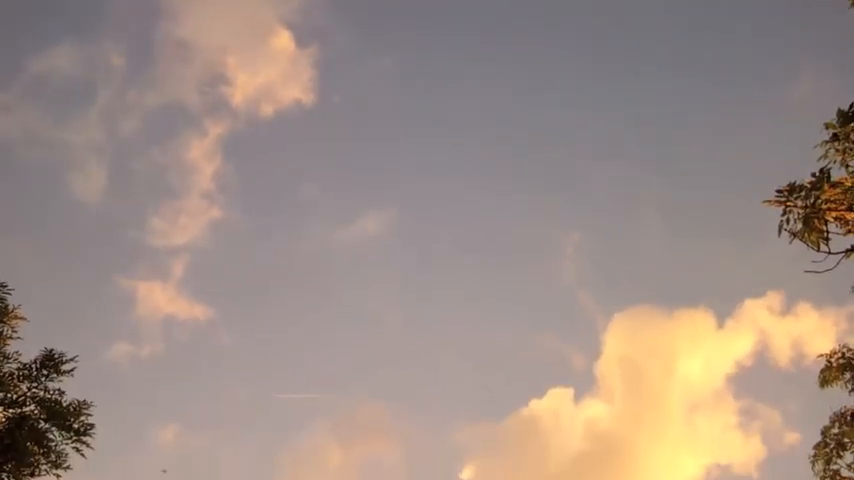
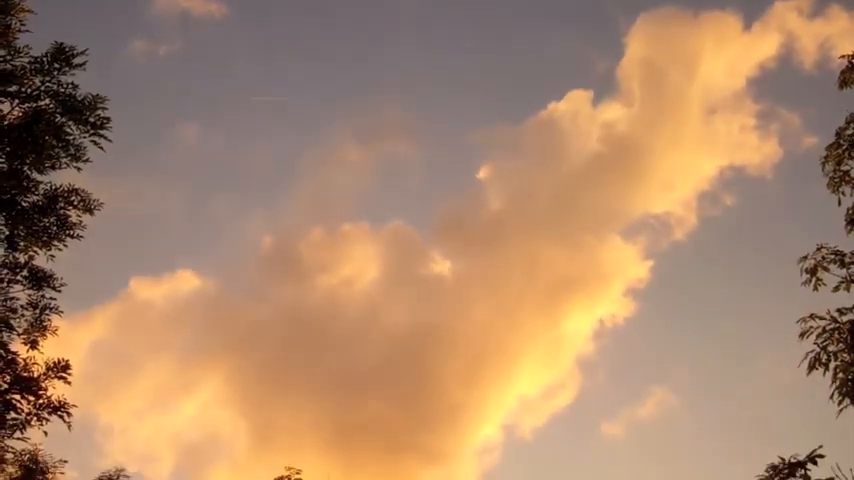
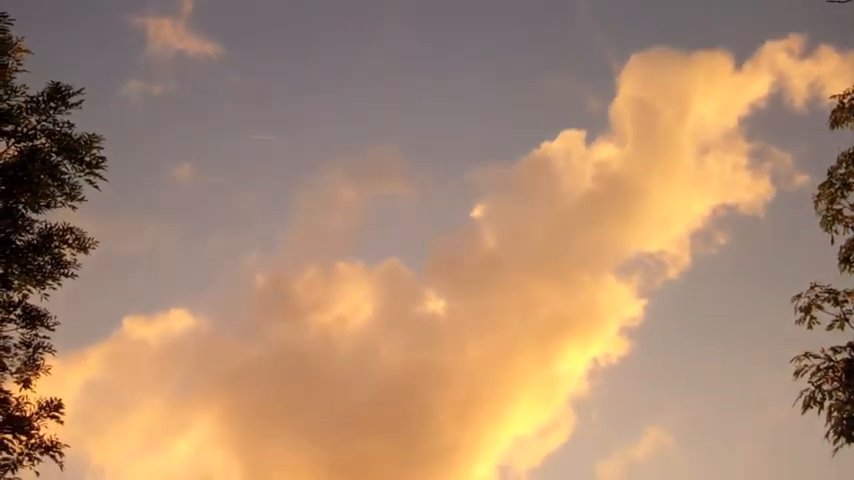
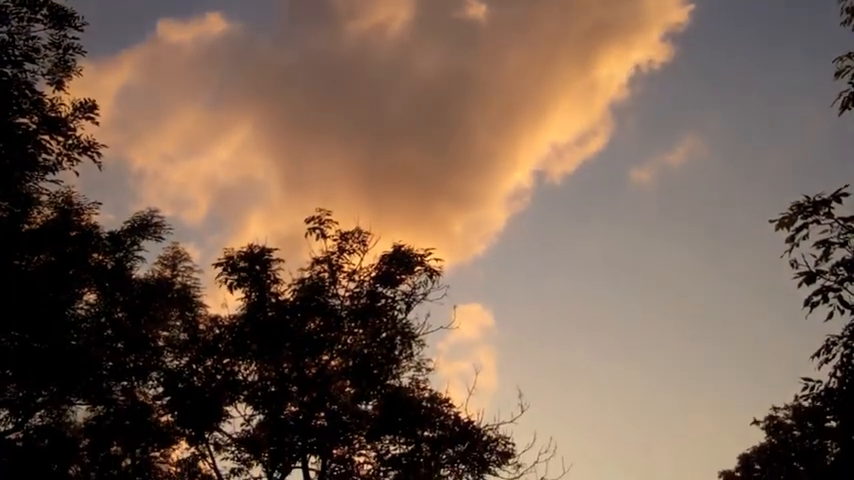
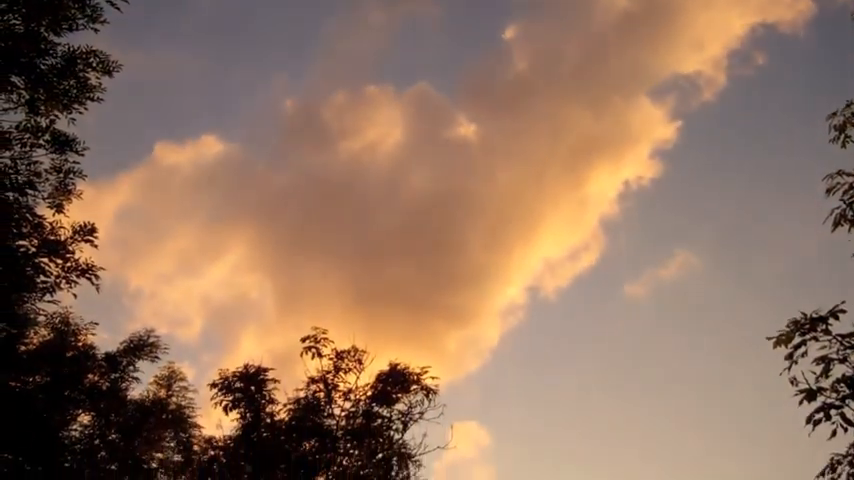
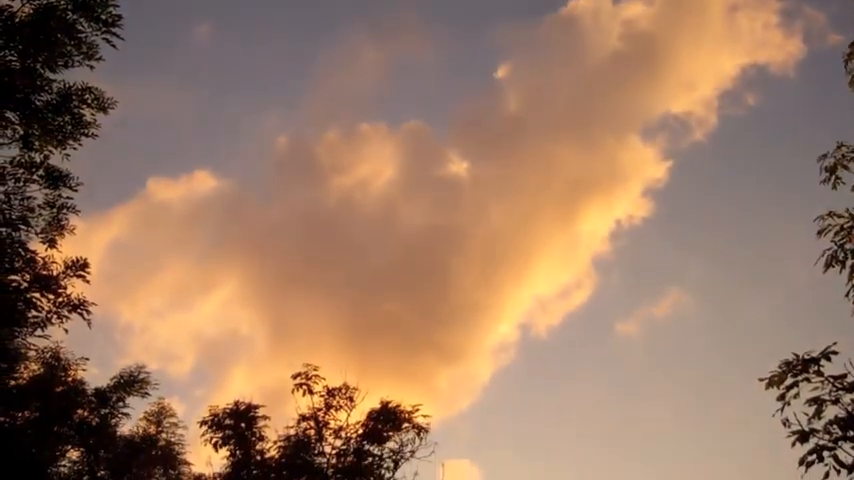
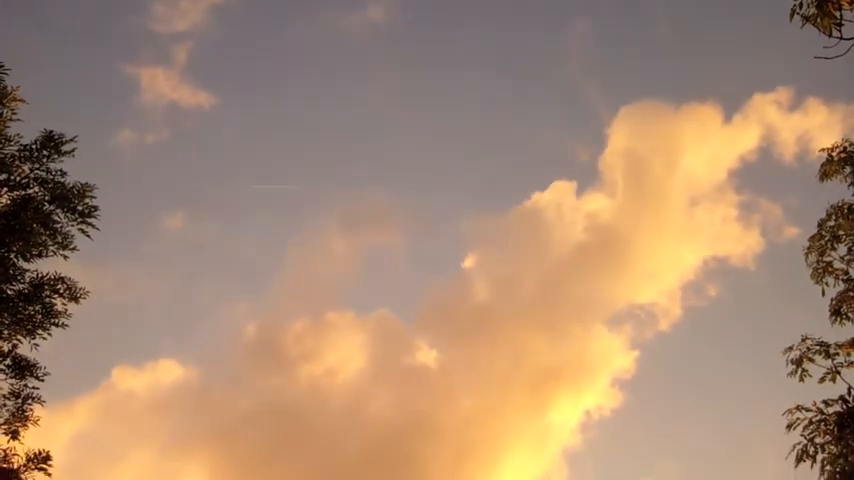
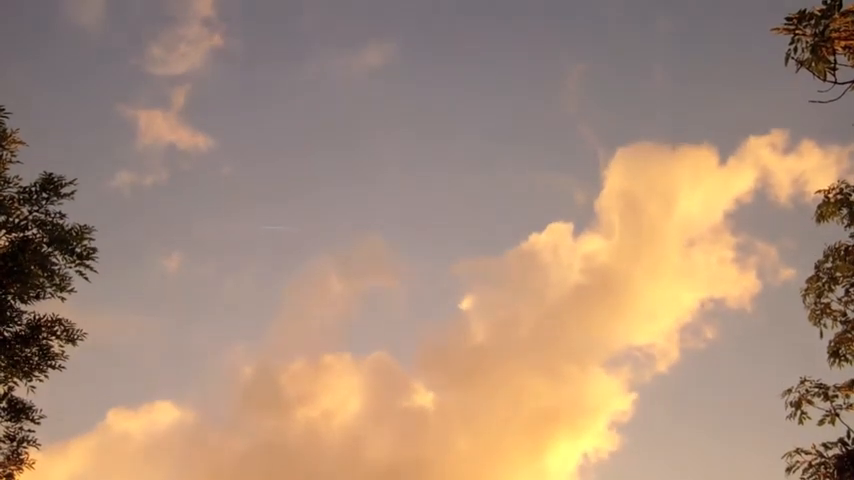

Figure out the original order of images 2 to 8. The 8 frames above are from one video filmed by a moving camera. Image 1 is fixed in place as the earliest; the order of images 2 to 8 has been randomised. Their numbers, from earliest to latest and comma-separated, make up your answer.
8, 7, 3, 2, 6, 5, 4
